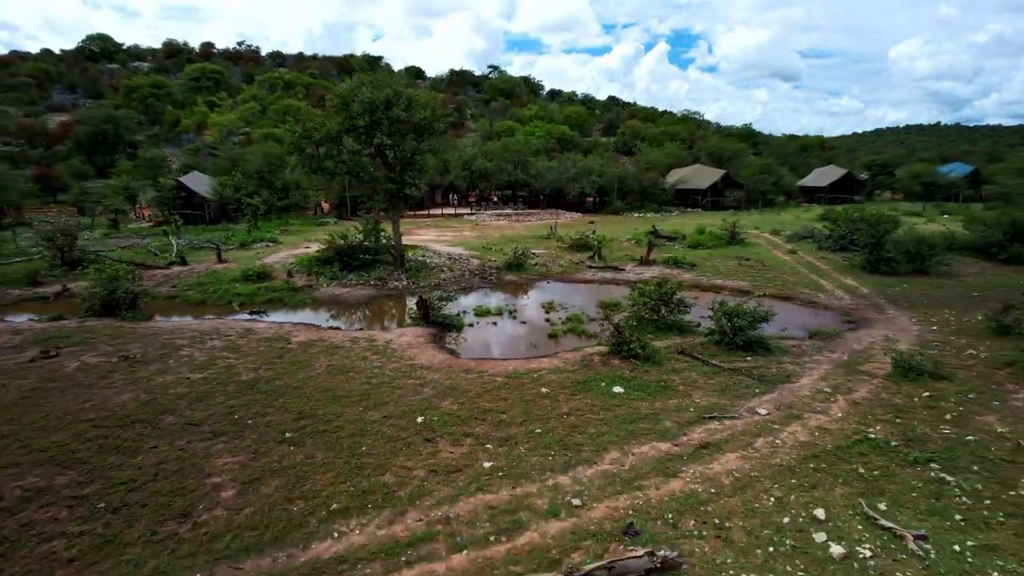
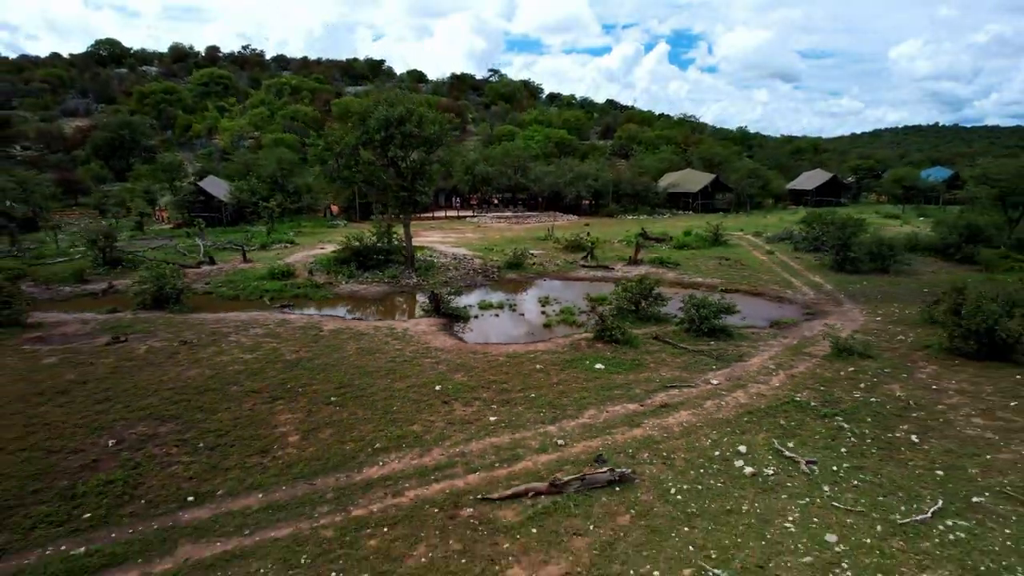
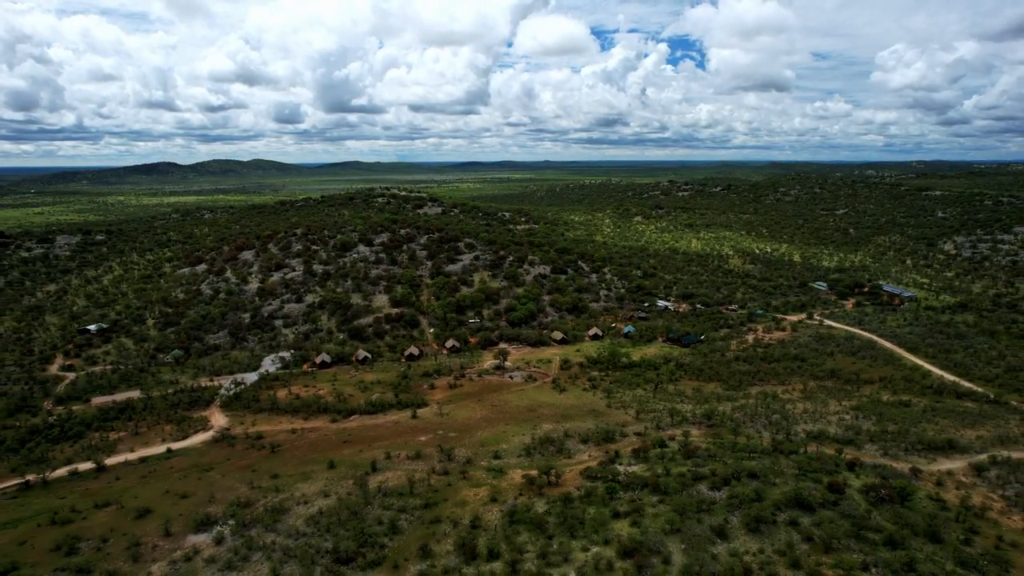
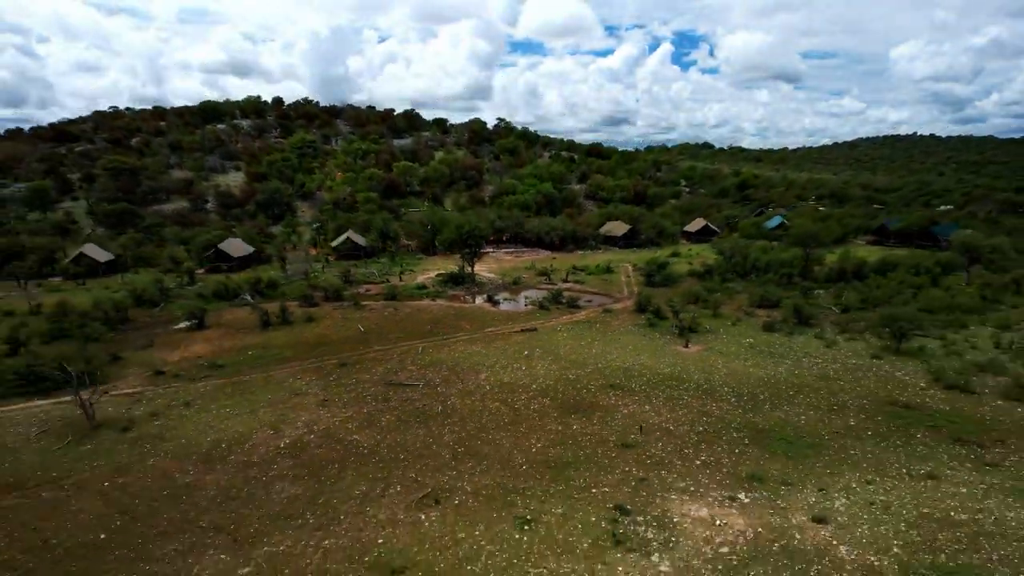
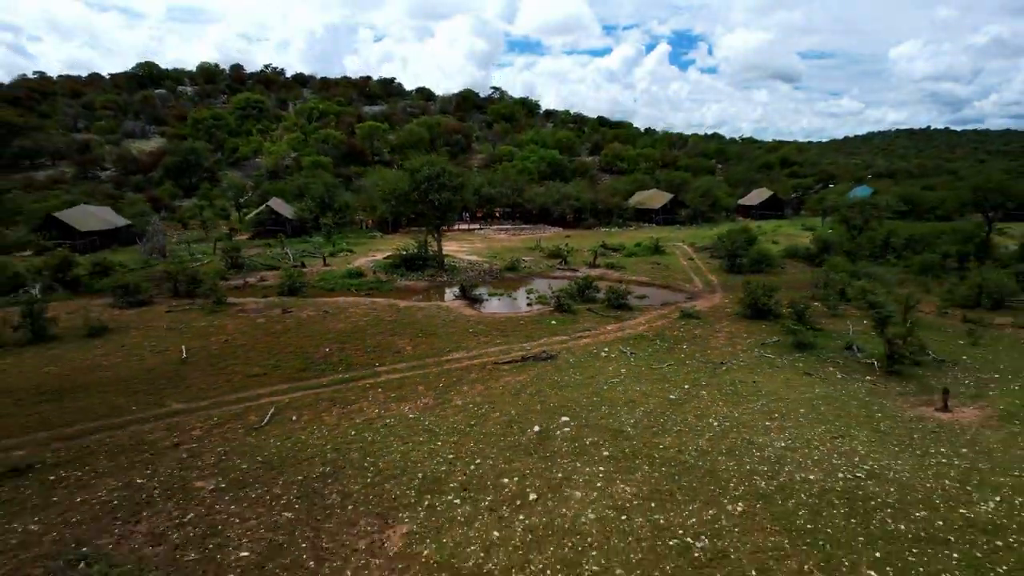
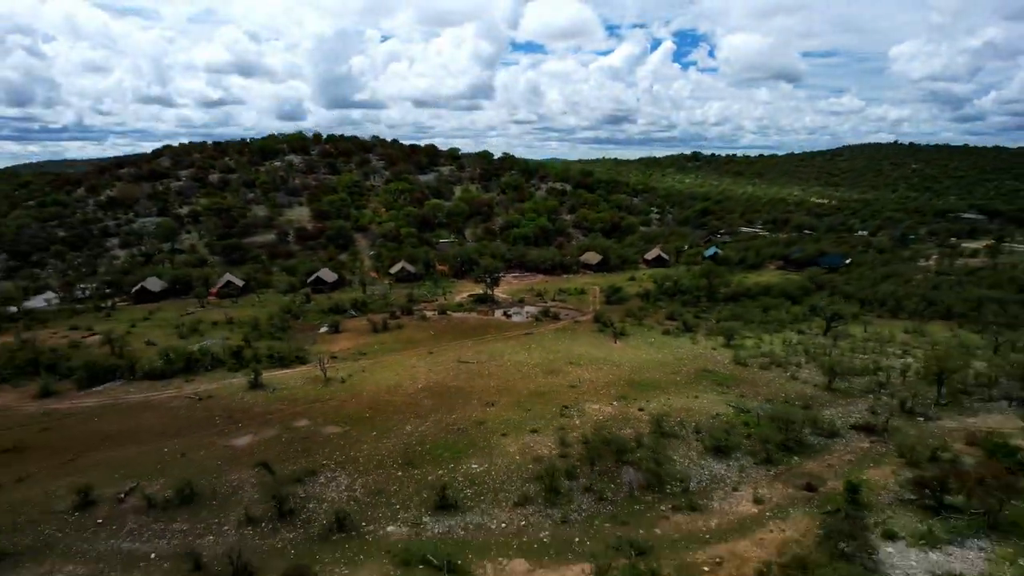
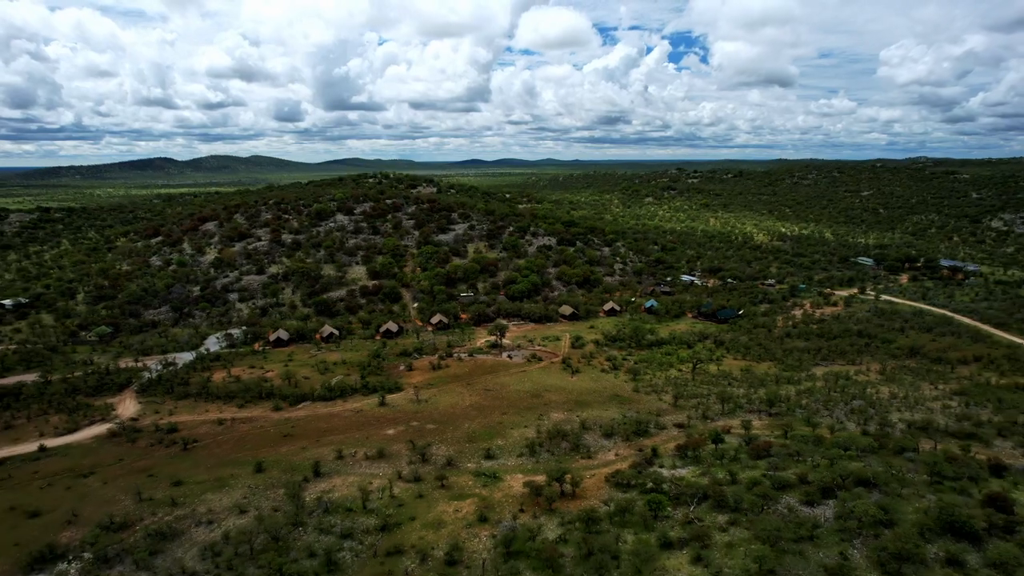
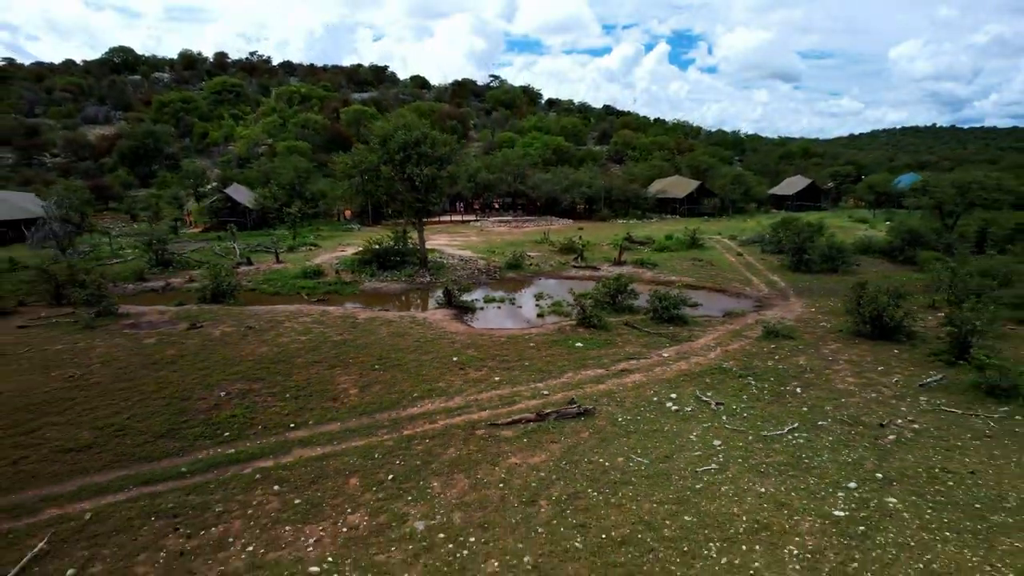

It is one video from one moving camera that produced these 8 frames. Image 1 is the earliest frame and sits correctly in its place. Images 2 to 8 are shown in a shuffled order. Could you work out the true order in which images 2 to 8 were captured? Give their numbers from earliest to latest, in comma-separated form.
2, 8, 5, 4, 6, 7, 3
